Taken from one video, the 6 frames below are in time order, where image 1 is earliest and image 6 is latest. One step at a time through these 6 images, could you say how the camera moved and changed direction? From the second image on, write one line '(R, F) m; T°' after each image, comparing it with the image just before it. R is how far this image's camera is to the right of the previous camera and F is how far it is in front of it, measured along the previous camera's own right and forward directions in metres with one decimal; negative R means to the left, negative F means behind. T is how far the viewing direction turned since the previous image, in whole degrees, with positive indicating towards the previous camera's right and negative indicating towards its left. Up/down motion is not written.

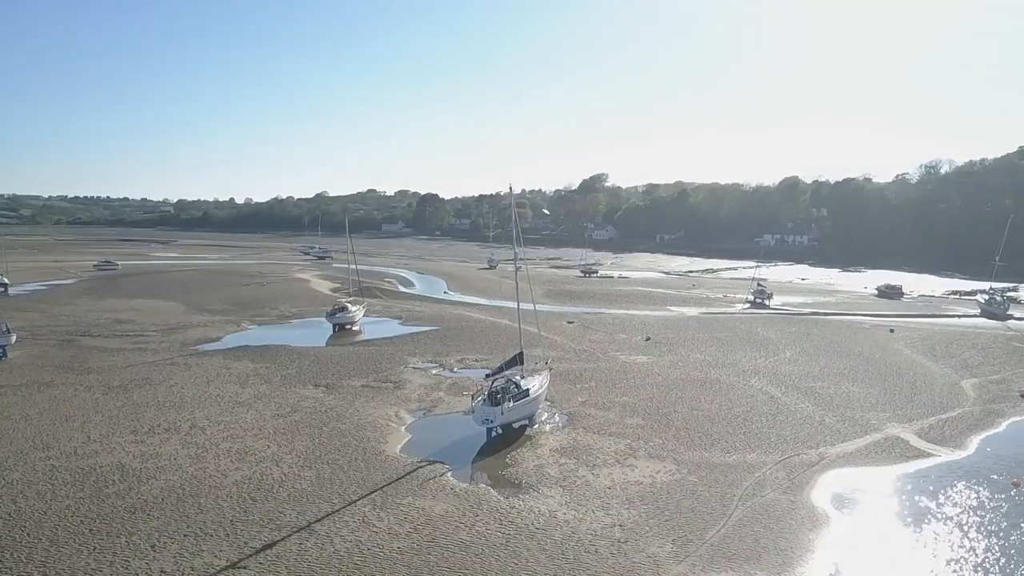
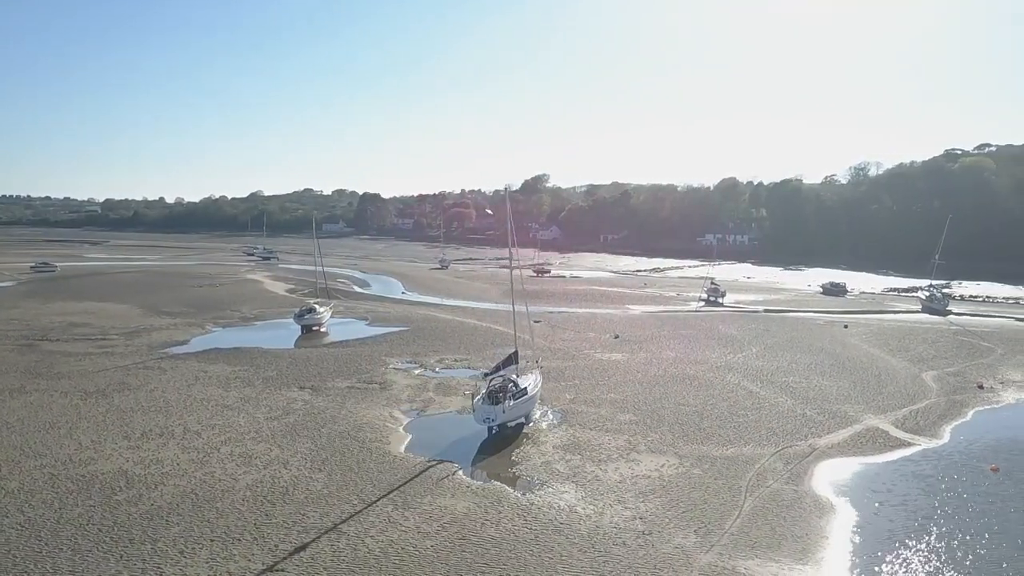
(-1.0, 0.0) m; +4°
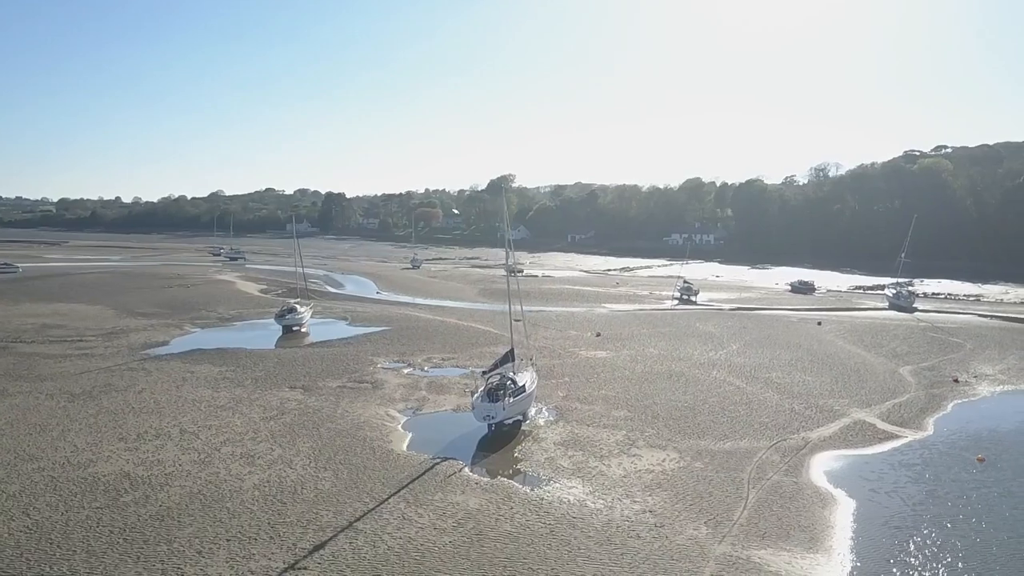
(-0.6, 0.0) m; +2°
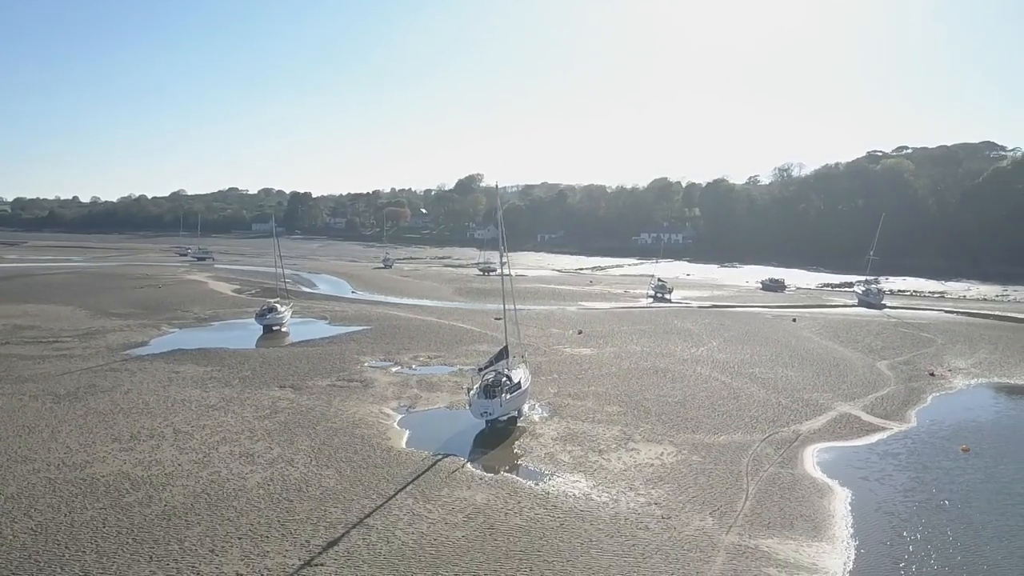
(-0.5, 0.0) m; +2°
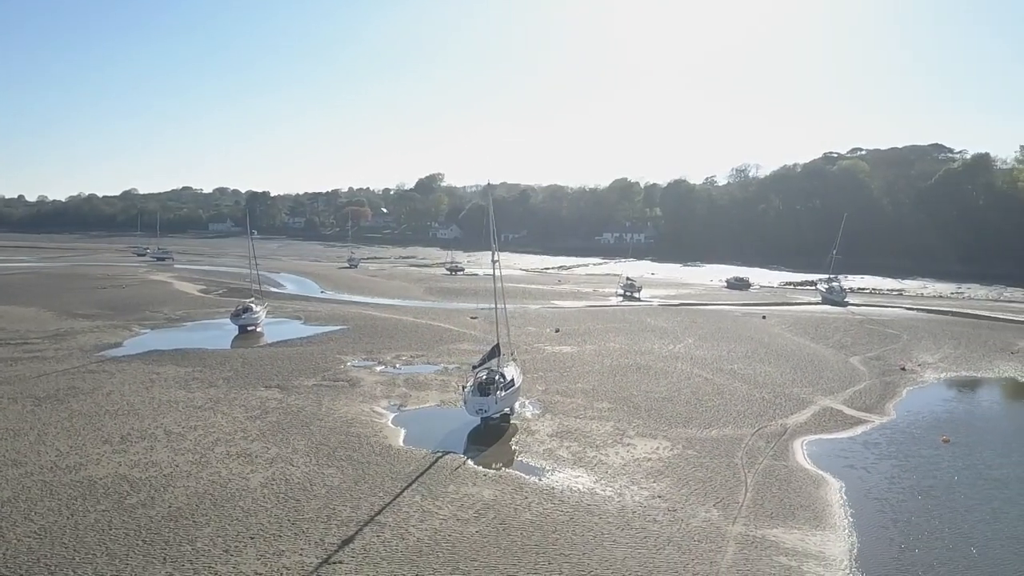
(-0.6, -0.1) m; +2°
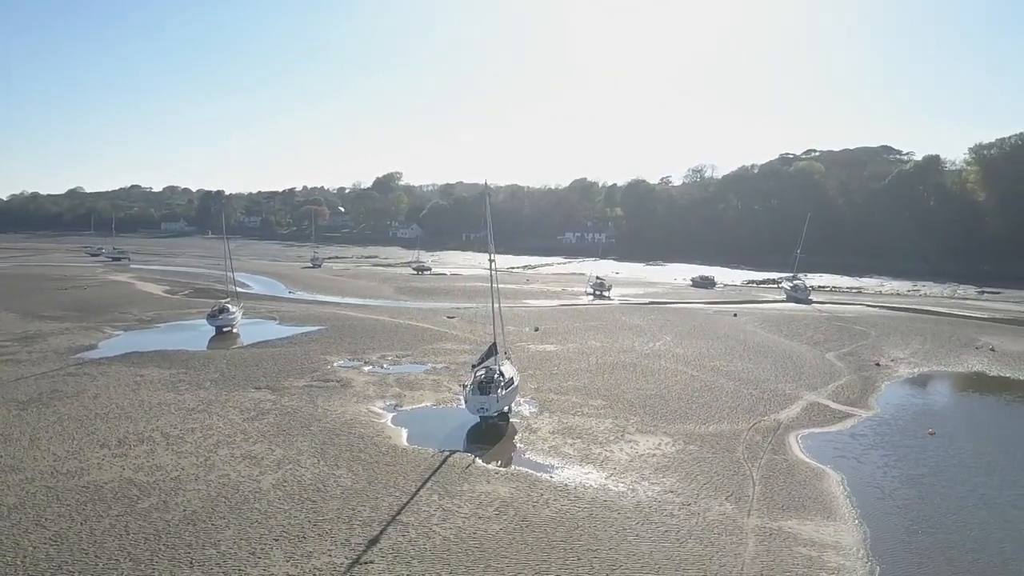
(-0.7, 0.0) m; +3°
